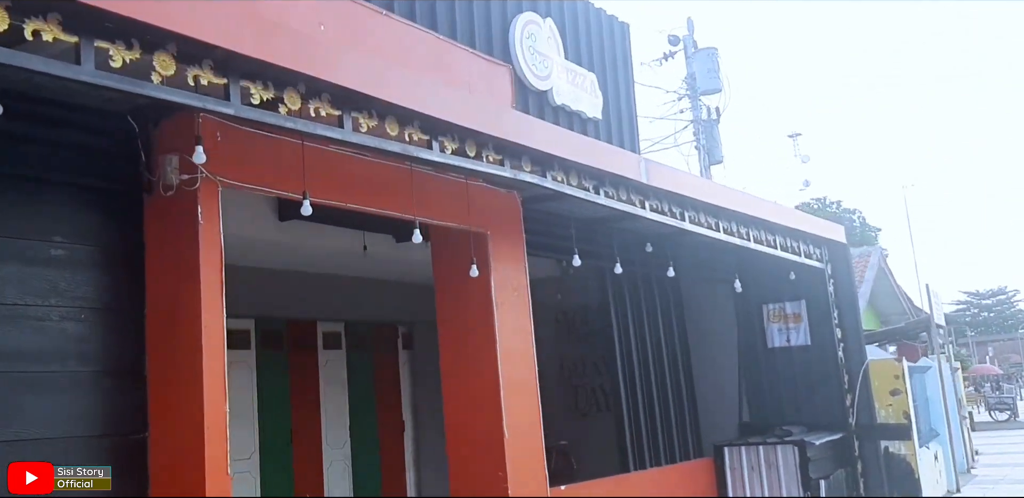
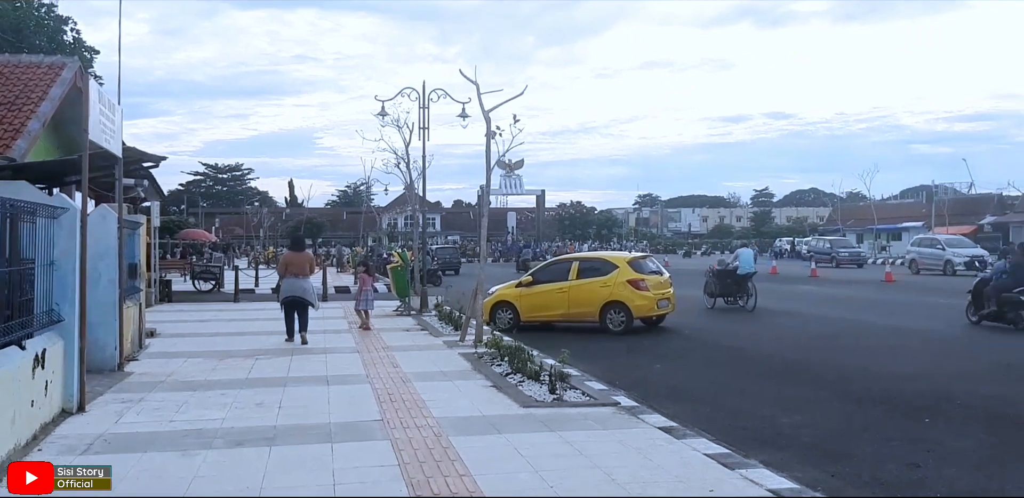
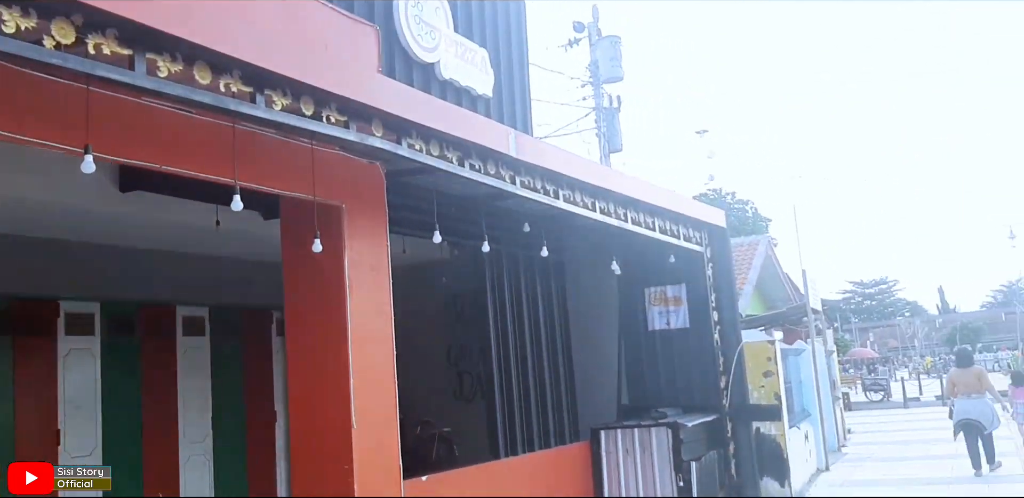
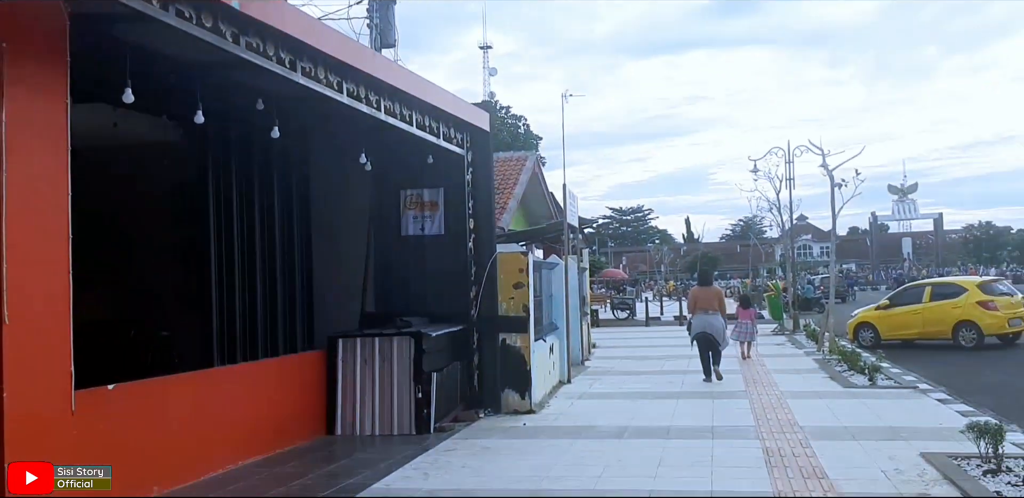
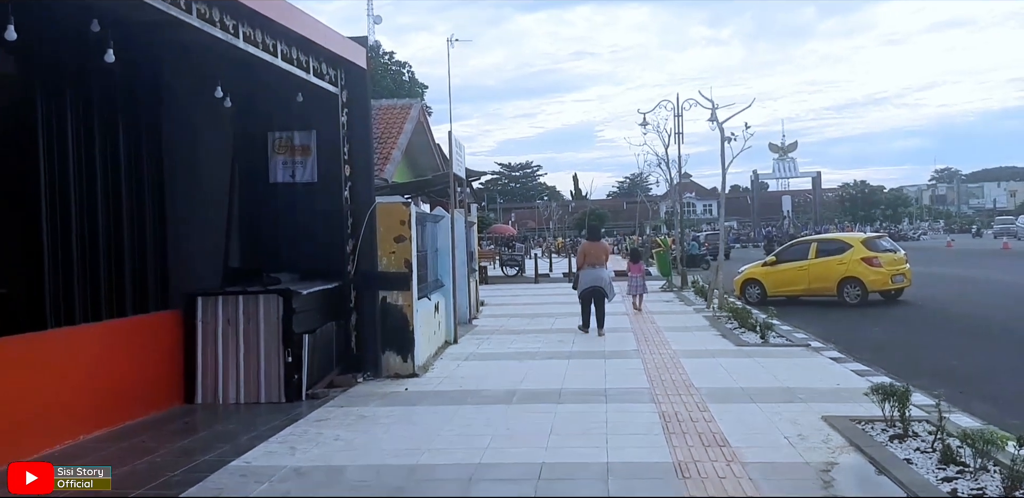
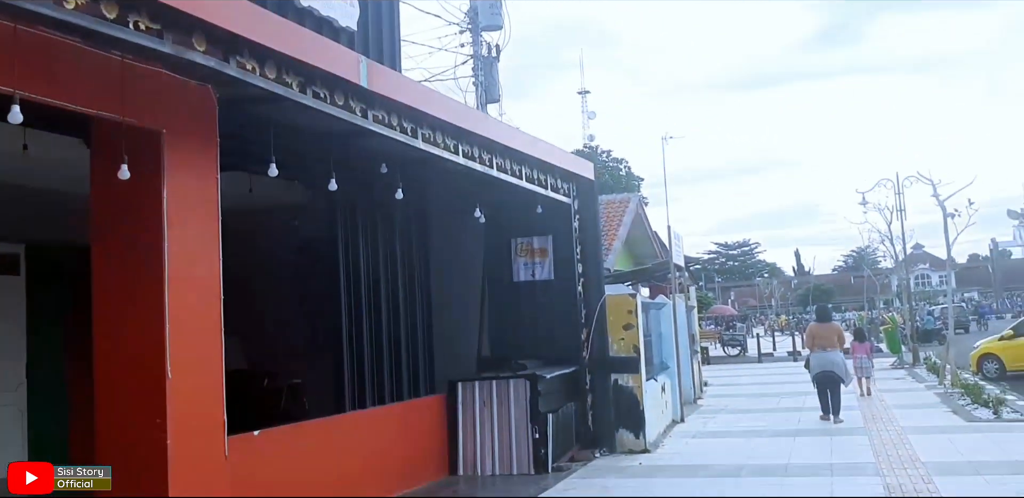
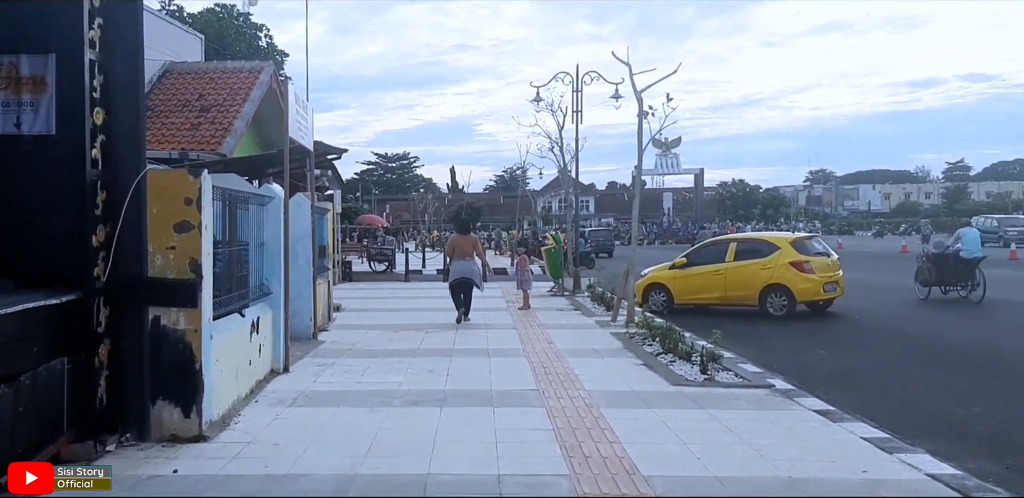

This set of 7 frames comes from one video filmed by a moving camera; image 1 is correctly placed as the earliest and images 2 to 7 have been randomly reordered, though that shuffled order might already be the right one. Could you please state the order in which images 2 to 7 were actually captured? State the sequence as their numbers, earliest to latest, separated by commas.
3, 6, 4, 5, 7, 2
